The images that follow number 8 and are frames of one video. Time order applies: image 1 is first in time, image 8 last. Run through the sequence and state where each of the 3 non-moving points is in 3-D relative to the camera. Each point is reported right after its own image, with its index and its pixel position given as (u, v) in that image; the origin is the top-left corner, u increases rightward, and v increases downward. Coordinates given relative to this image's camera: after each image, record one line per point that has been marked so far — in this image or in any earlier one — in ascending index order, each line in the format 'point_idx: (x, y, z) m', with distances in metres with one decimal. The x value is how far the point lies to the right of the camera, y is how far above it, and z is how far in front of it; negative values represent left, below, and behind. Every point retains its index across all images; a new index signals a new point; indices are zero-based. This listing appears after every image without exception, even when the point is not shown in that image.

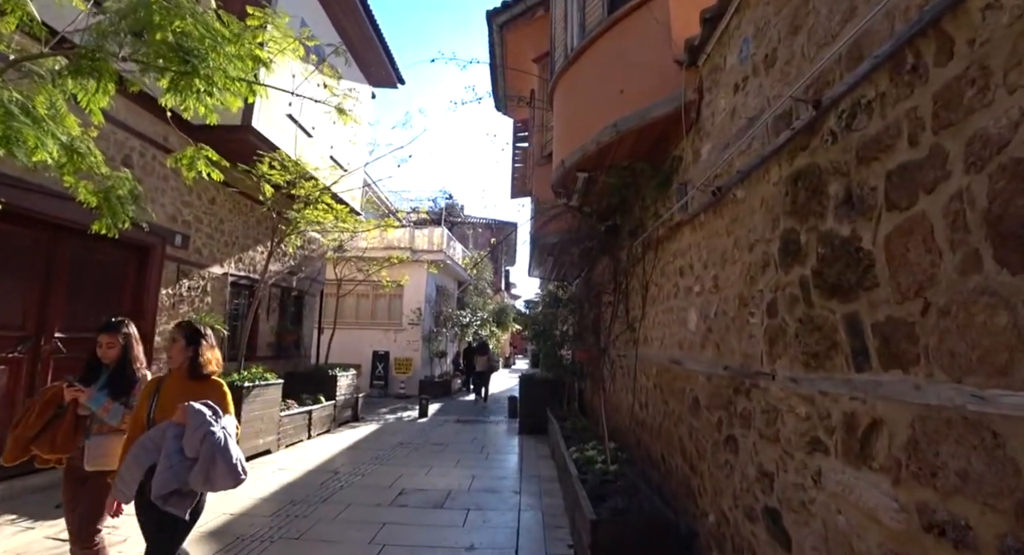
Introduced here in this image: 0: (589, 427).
0: (+0.9, -1.7, +6.4) m
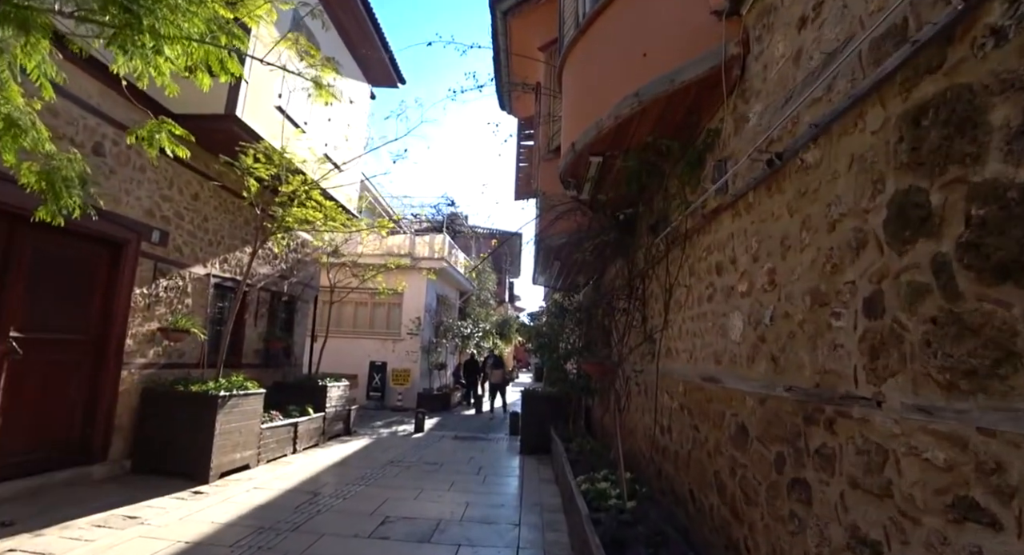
0: (+0.9, -1.7, +5.7) m
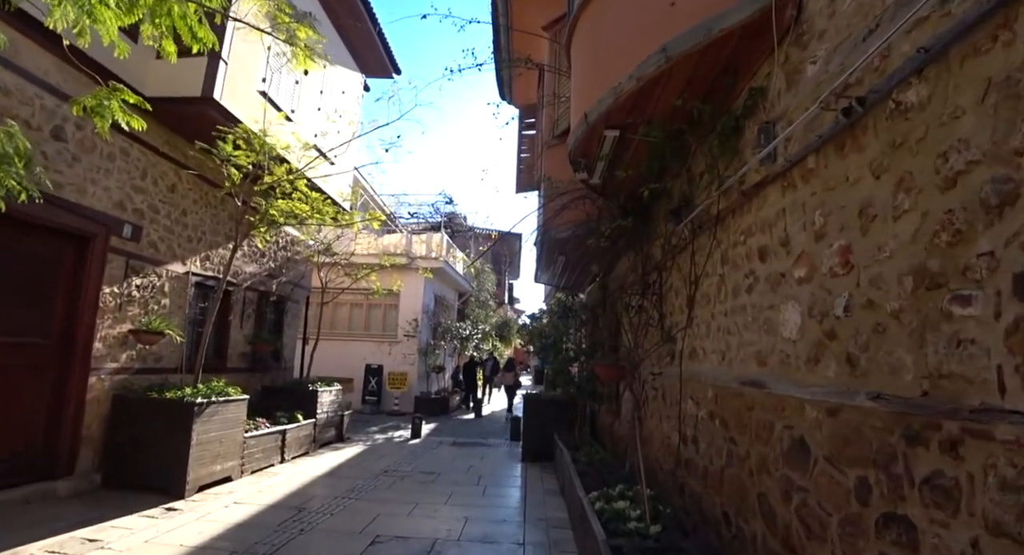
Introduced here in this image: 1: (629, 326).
0: (+0.9, -1.7, +5.2) m
1: (+1.1, -0.5, +5.3) m
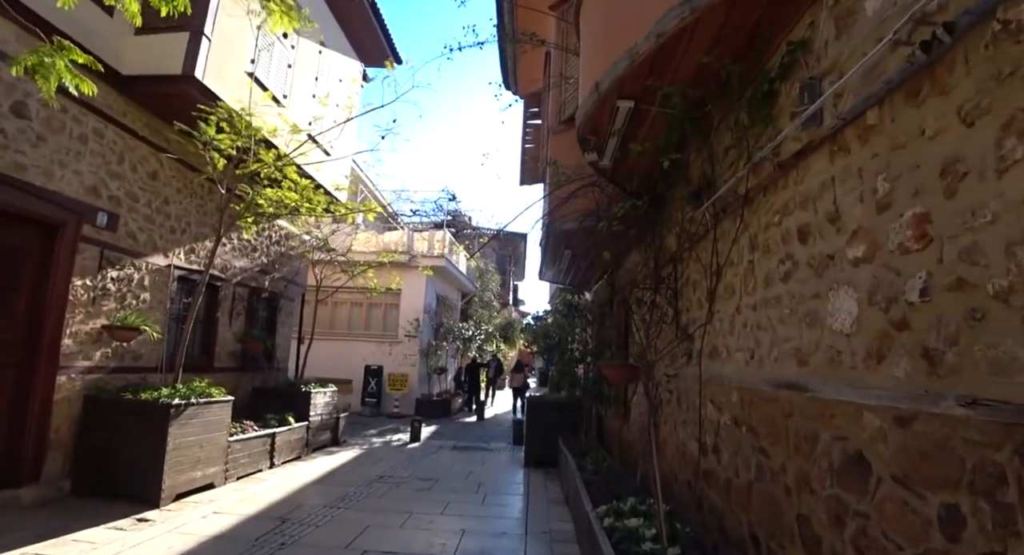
0: (+0.9, -1.6, +4.8) m
1: (+1.1, -0.4, +4.9) m
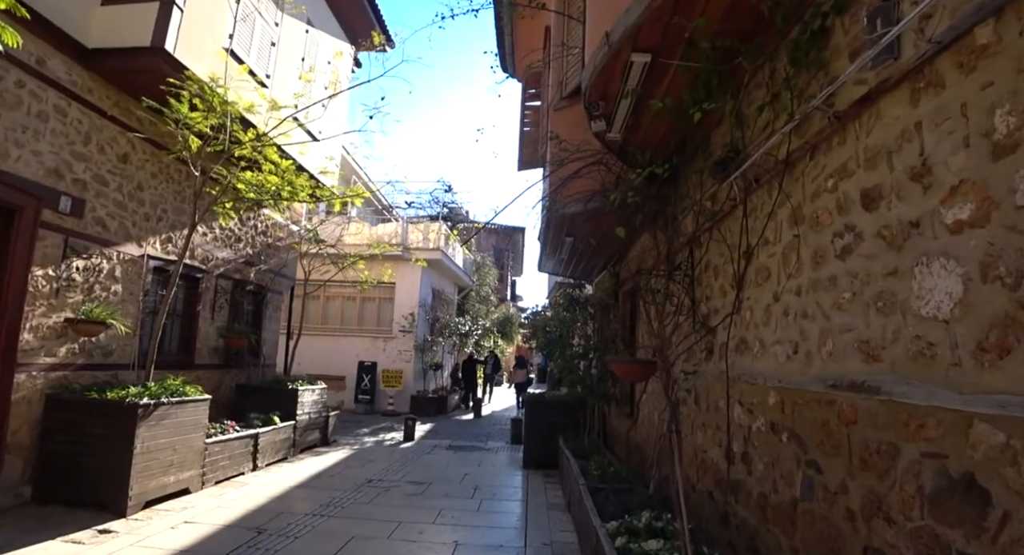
0: (+0.9, -1.5, +4.3) m
1: (+1.1, -0.3, +4.5) m
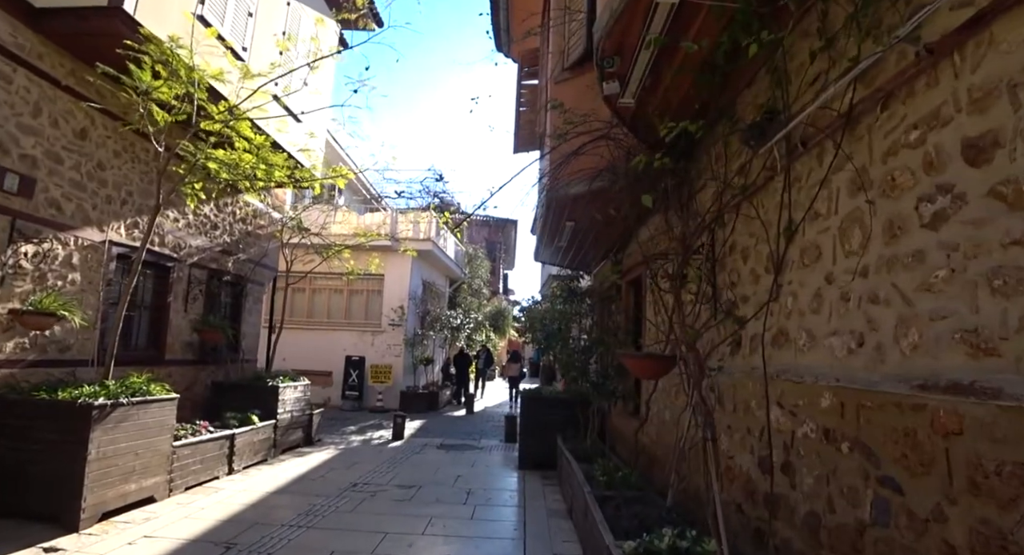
0: (+0.9, -1.4, +3.9) m
1: (+1.1, -0.2, +4.1) m
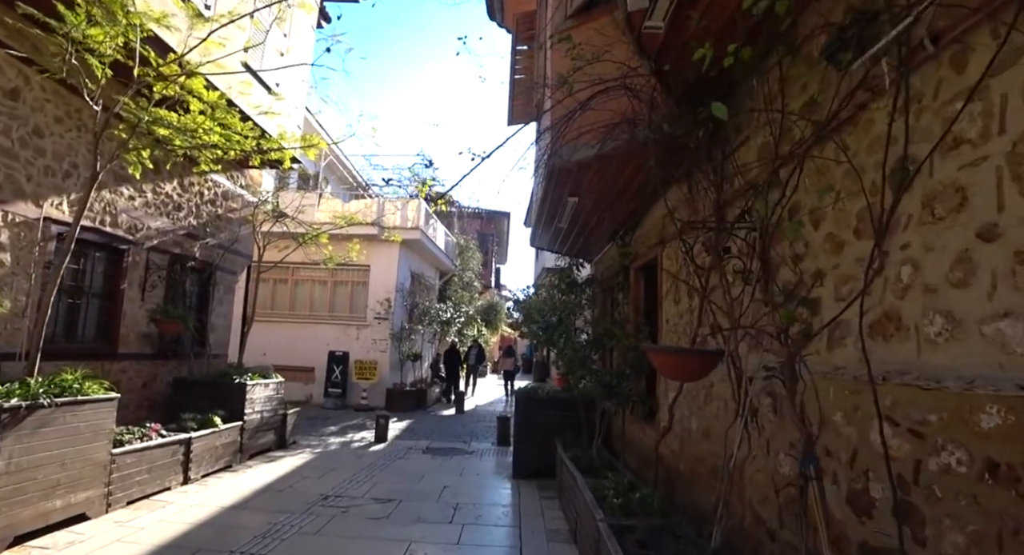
0: (+0.9, -1.3, +3.2) m
1: (+1.1, -0.1, +3.4) m
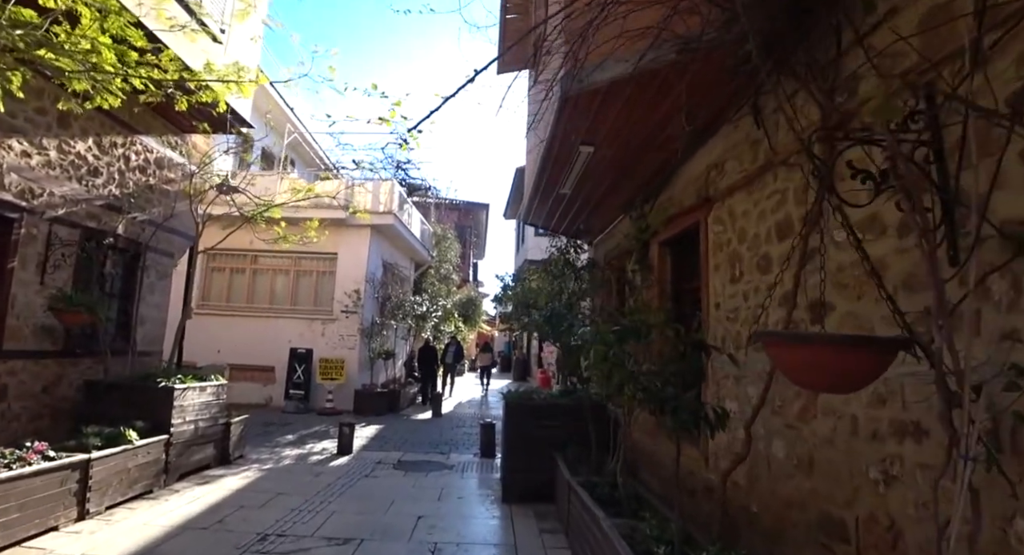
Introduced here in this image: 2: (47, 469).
0: (+0.9, -1.1, +2.2) m
1: (+1.1, +0.1, +2.3) m
2: (-3.2, -1.3, +3.9) m
